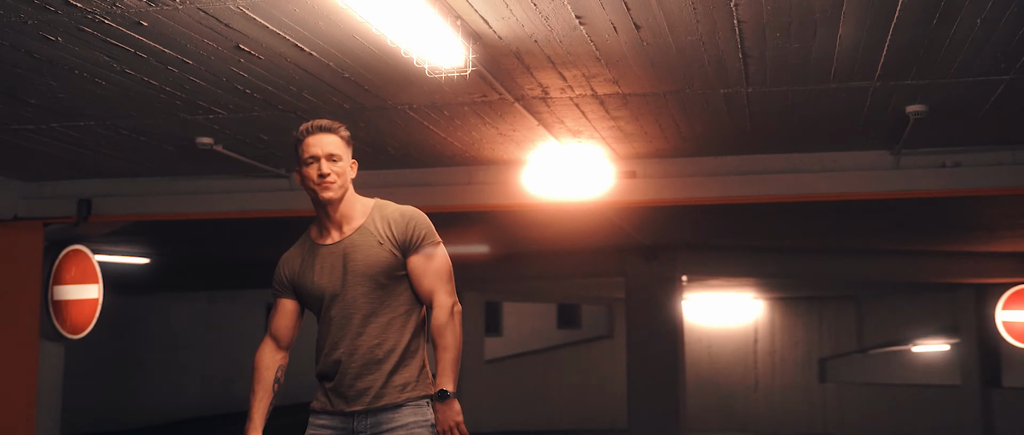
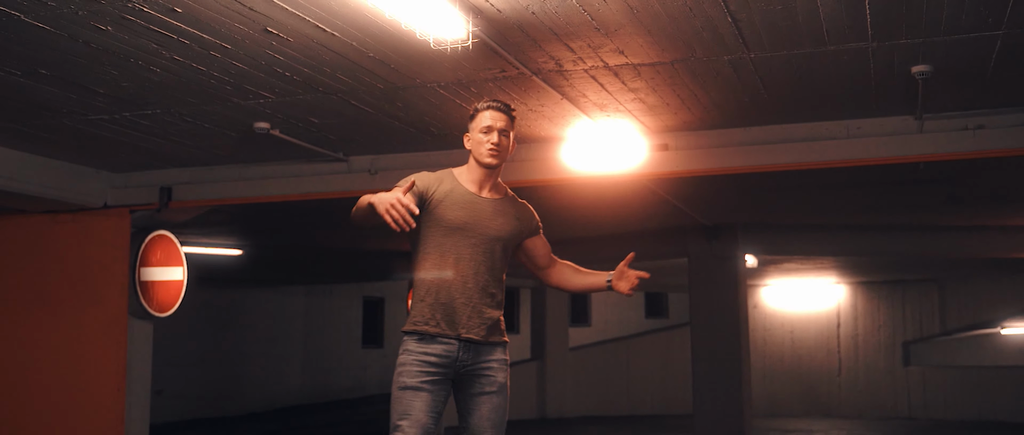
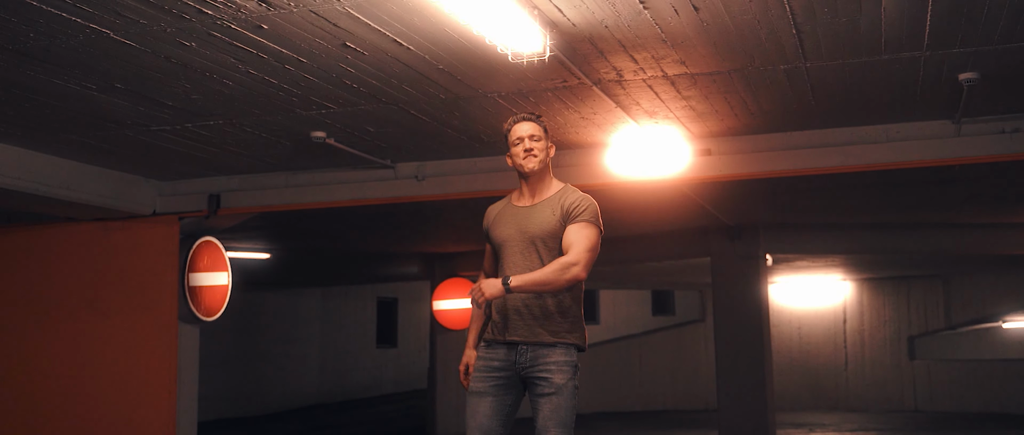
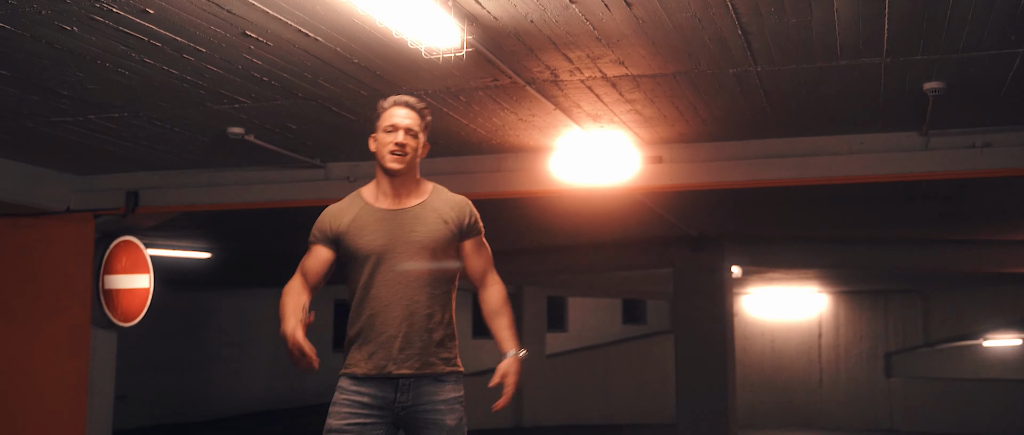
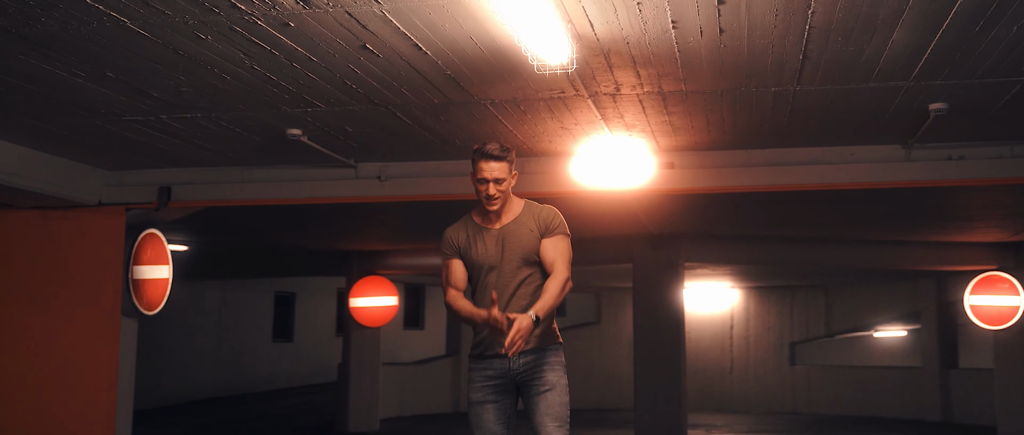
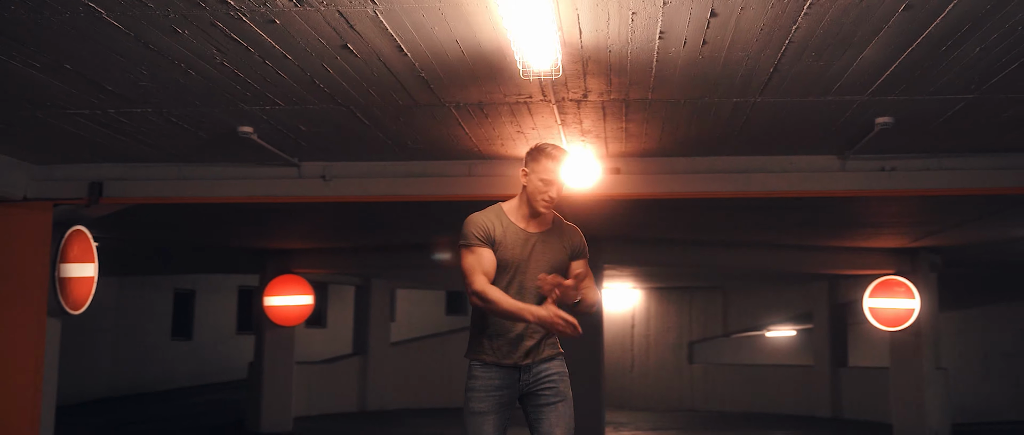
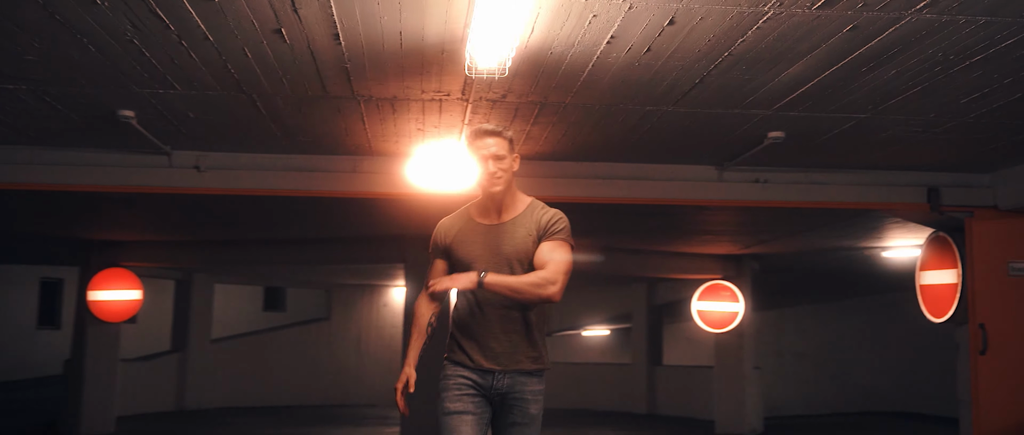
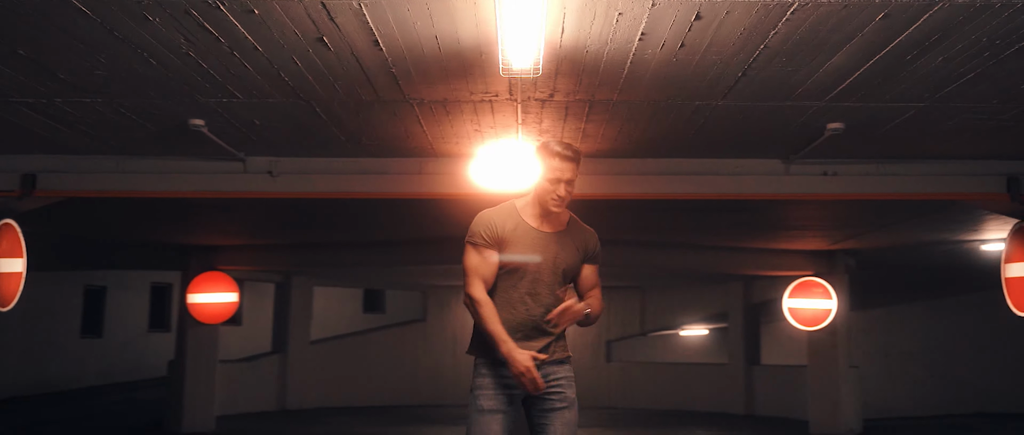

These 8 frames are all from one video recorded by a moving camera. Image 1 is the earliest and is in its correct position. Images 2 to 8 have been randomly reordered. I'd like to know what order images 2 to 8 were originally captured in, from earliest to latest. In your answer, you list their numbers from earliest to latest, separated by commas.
4, 2, 3, 5, 6, 8, 7
